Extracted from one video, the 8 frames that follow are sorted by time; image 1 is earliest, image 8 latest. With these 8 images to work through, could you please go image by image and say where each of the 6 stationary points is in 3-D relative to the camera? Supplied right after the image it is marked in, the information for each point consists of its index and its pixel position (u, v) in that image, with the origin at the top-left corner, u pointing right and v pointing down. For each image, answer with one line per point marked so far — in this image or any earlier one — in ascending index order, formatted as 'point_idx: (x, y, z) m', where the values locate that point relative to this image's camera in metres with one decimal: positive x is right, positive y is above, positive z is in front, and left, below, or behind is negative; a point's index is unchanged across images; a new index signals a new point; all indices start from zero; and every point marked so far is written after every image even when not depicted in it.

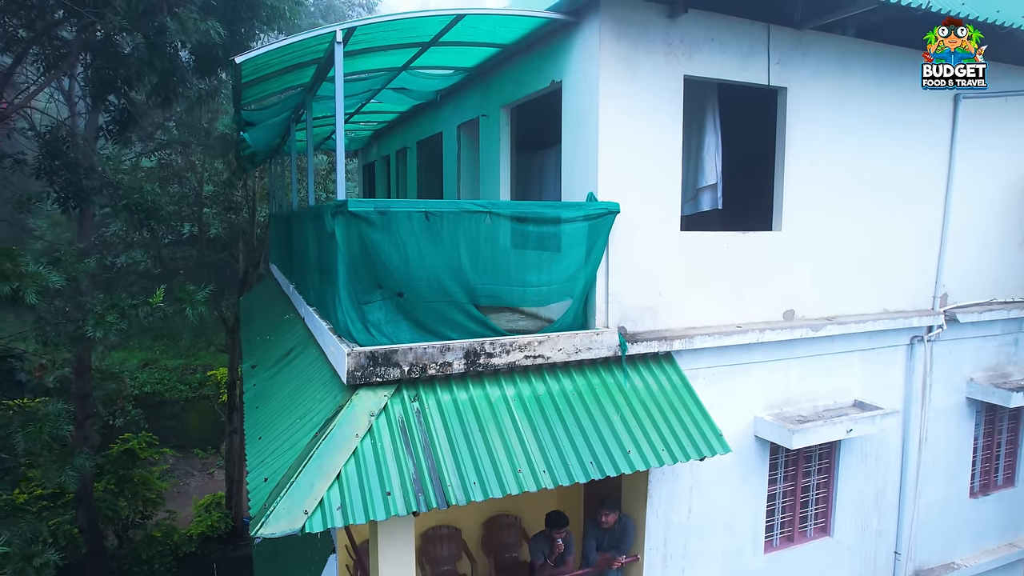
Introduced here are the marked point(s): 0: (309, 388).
0: (-2.0, -1.0, +6.4) m
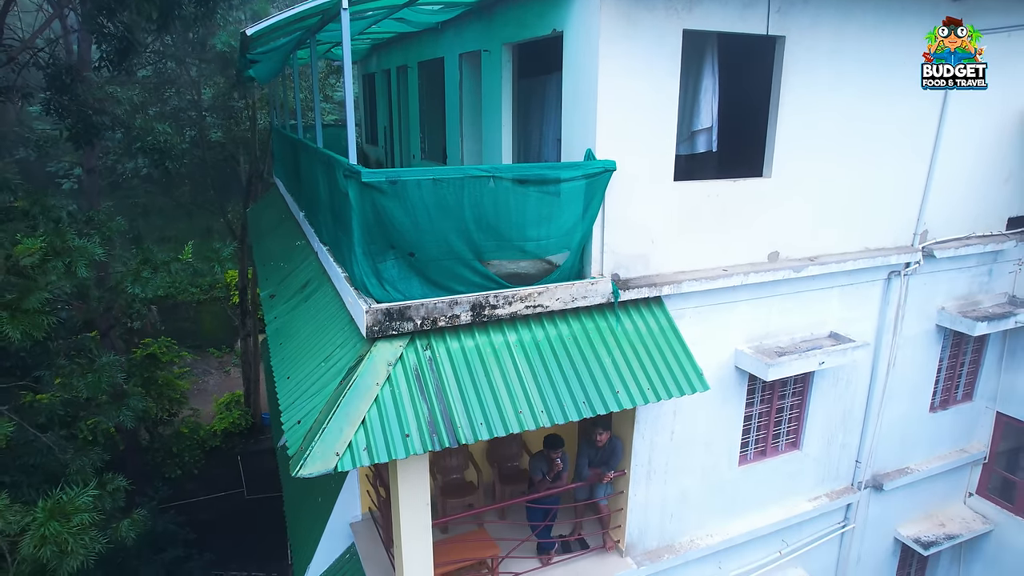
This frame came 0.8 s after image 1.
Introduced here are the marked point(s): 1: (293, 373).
0: (-2.0, -0.5, +7.0) m
1: (-2.3, -0.9, +6.8) m
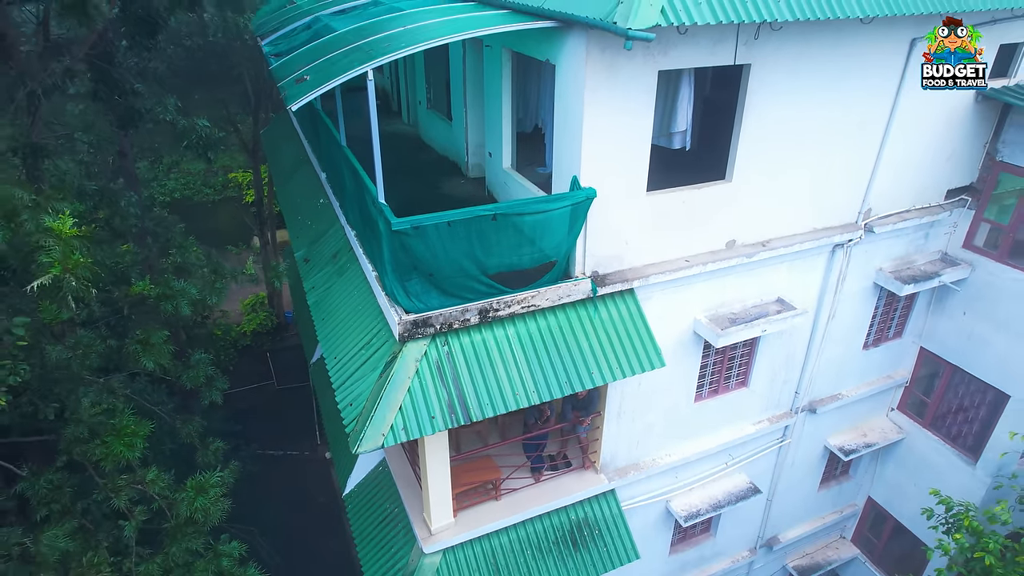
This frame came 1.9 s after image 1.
0: (-2.0, -0.4, +8.8) m
1: (-2.3, -0.9, +8.6) m
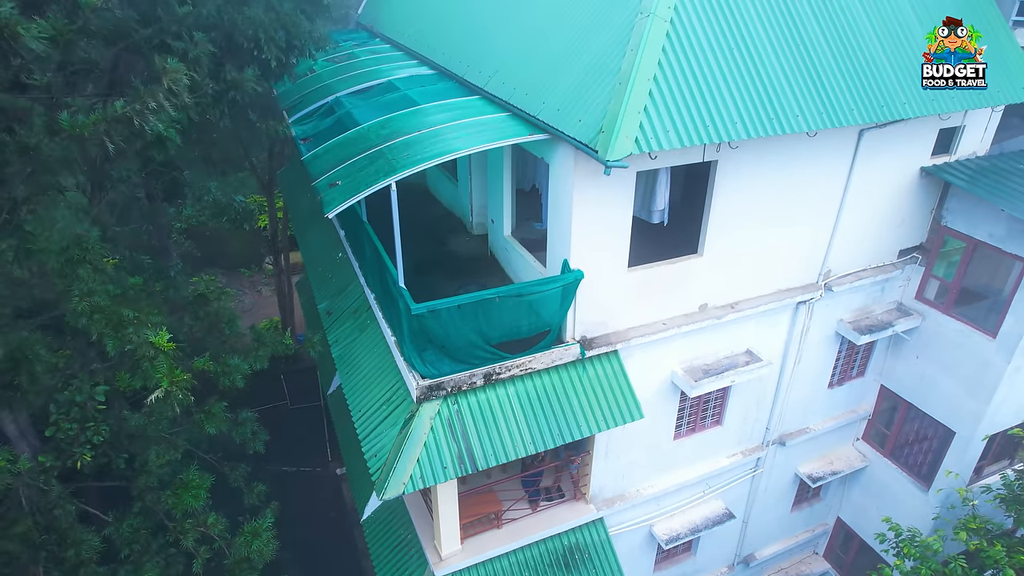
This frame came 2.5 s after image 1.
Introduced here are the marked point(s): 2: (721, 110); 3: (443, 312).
0: (-2.0, -1.3, +10.1) m
1: (-2.3, -1.8, +10.0) m
2: (+2.7, +2.3, +8.3) m
3: (-0.9, -0.3, +8.7) m
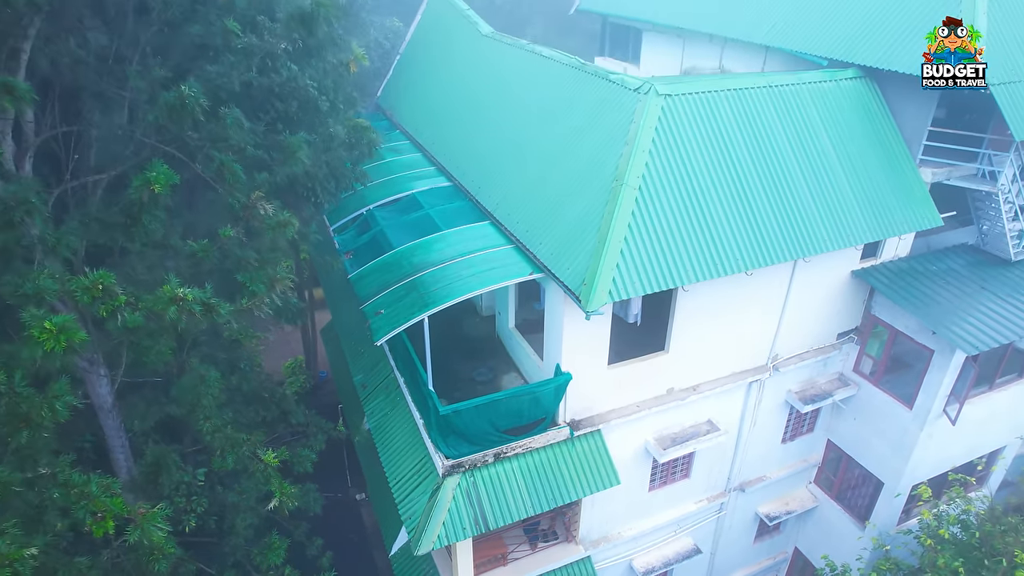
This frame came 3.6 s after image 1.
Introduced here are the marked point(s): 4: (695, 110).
0: (-1.9, -3.1, +12.7) m
1: (-2.2, -3.6, +12.6) m
2: (+2.7, +0.5, +10.9) m
3: (-0.8, -2.1, +11.3) m
4: (+3.3, +3.2, +11.9) m
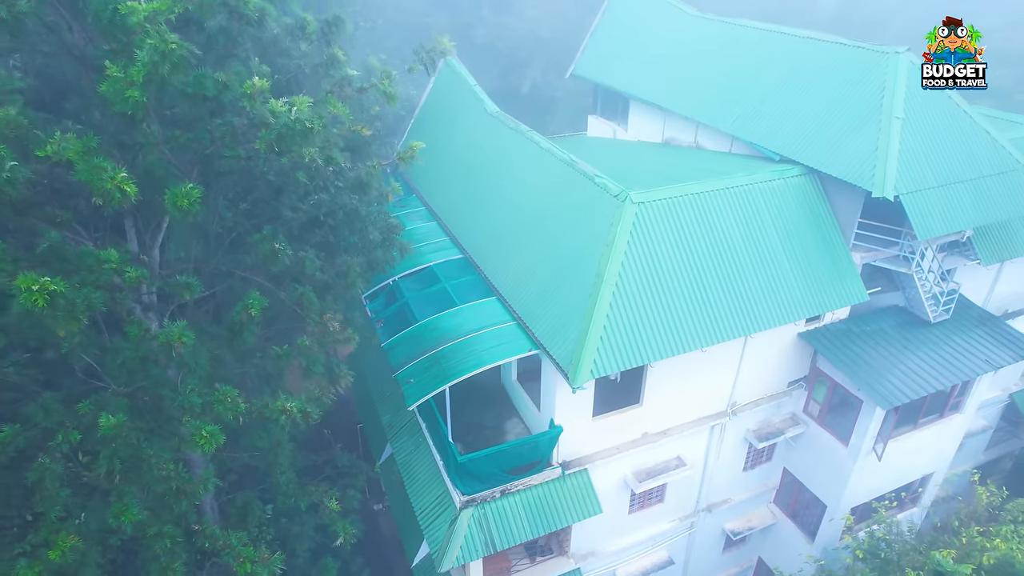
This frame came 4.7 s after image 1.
0: (-1.8, -4.7, +15.7) m
1: (-2.1, -5.2, +15.5) m
2: (+2.8, -1.1, +13.8) m
3: (-0.8, -3.7, +14.3) m
4: (+3.4, +1.7, +14.8) m
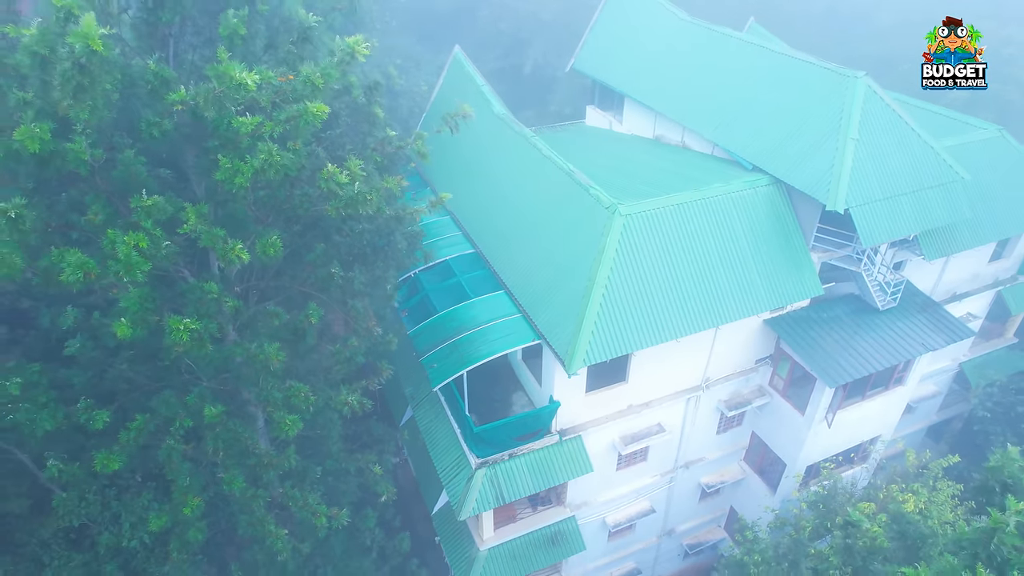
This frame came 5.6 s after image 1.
0: (-1.7, -4.6, +18.7) m
1: (-2.0, -5.1, +18.6) m
2: (+3.0, -1.2, +16.5) m
3: (-0.6, -3.7, +17.2) m
4: (+3.5, +1.7, +17.3) m
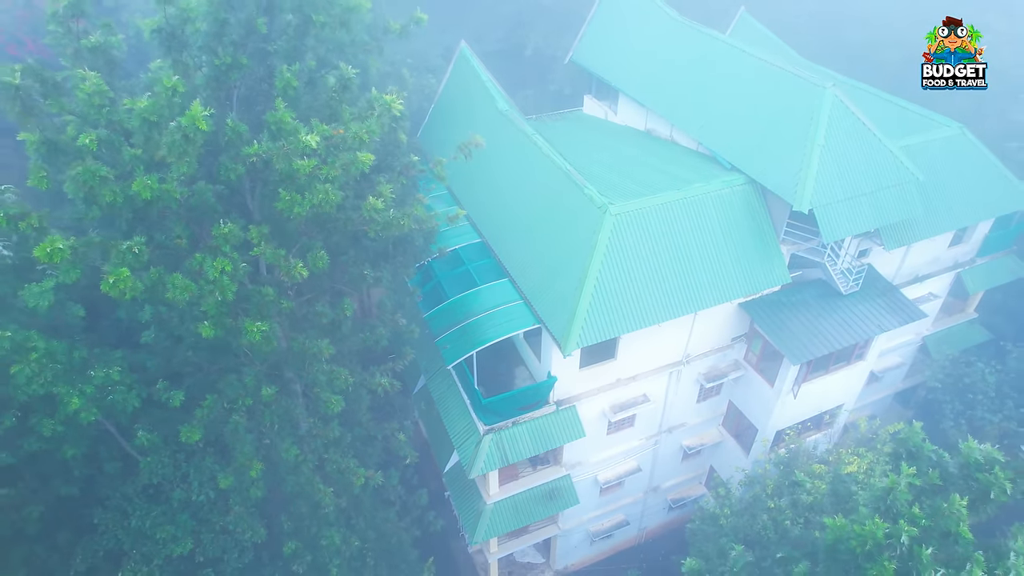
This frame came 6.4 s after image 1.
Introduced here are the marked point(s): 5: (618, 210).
0: (-1.6, -4.2, +21.4) m
1: (-1.9, -4.7, +21.3) m
2: (+3.0, -0.9, +19.0) m
3: (-0.5, -3.4, +19.9) m
4: (+3.6, +2.0, +19.6) m
5: (+3.1, +2.3, +19.6) m
